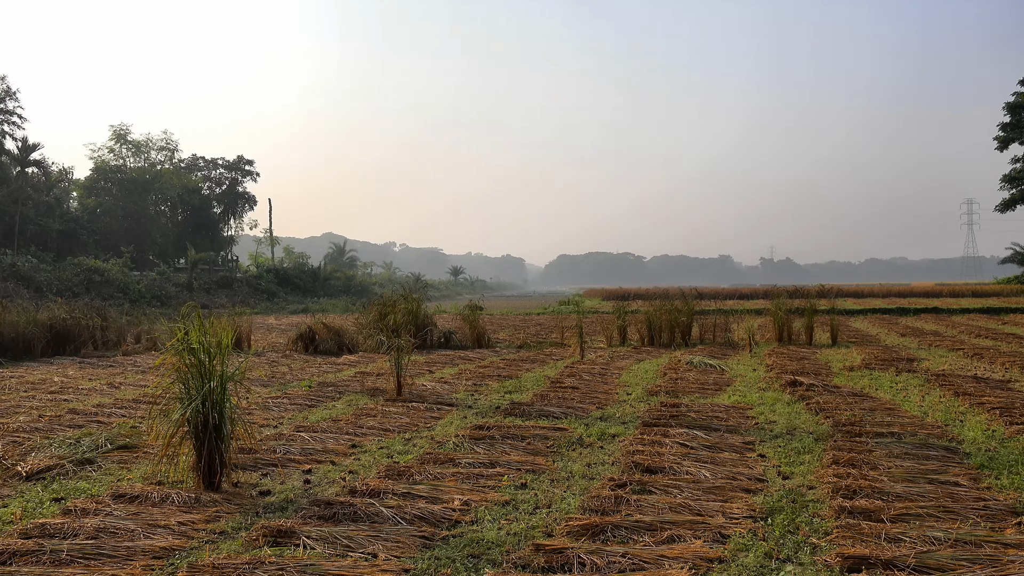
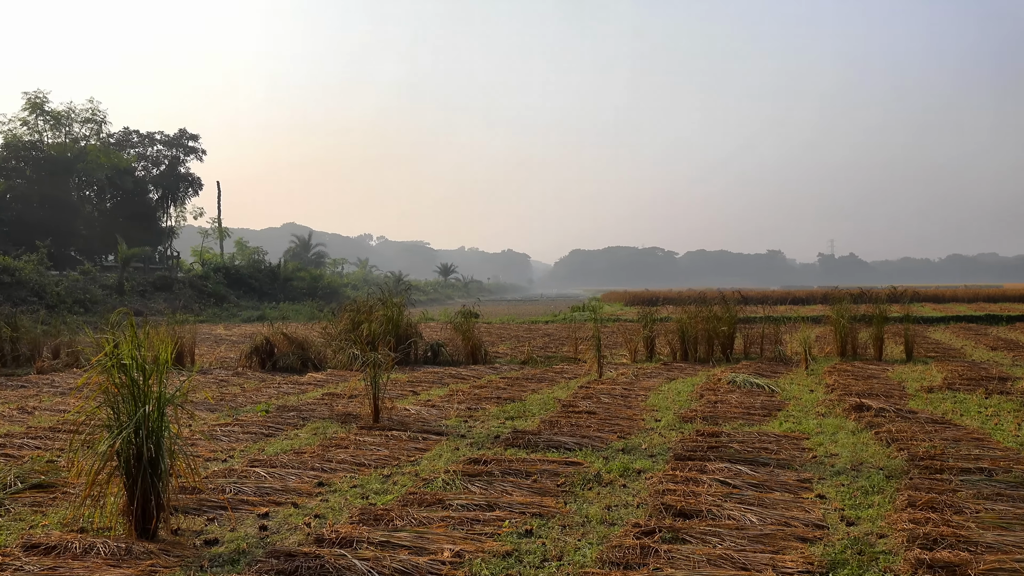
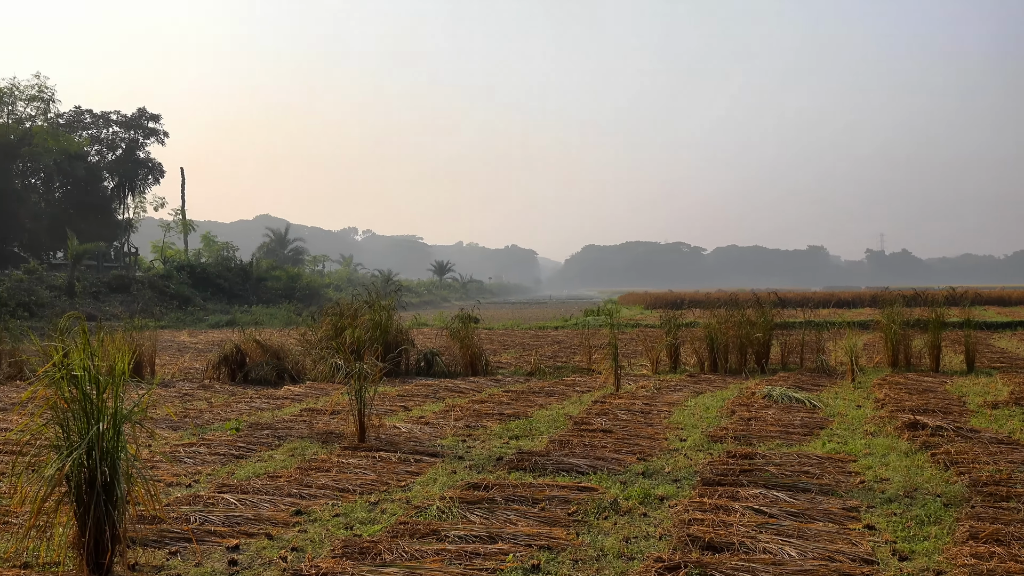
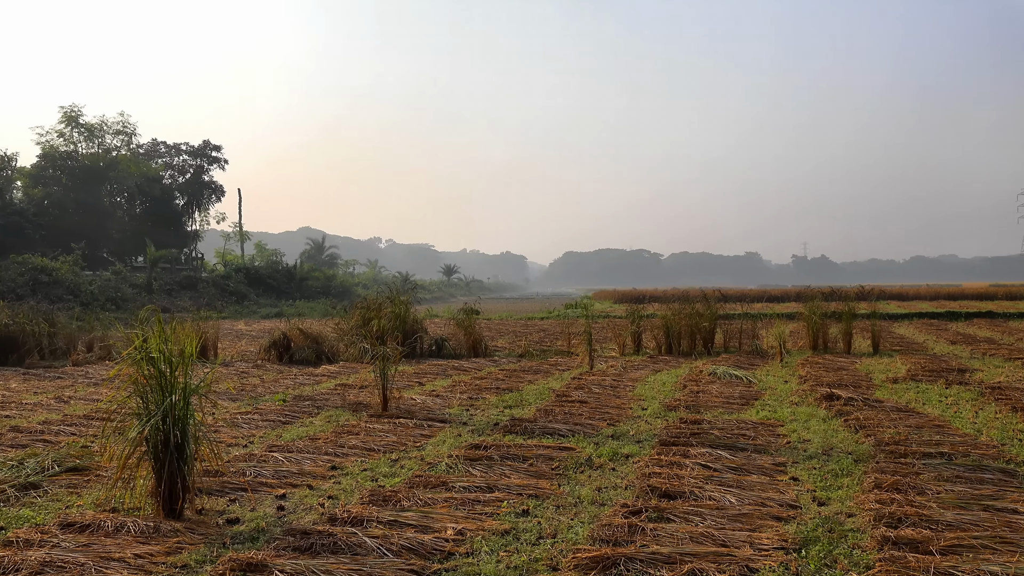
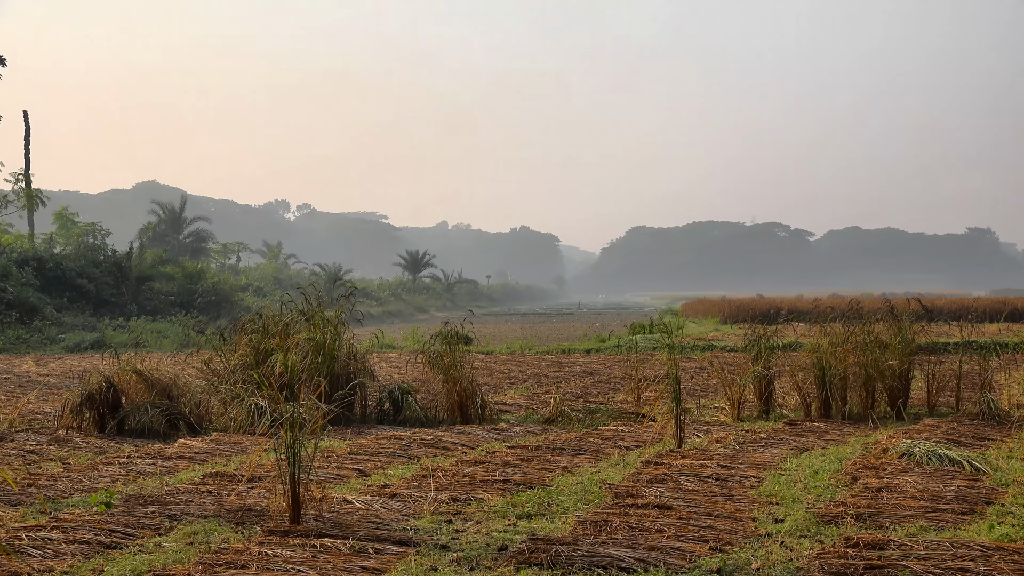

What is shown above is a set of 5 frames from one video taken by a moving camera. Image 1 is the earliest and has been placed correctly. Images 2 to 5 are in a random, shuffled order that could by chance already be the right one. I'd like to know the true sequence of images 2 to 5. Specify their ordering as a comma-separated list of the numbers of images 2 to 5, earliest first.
4, 2, 3, 5
